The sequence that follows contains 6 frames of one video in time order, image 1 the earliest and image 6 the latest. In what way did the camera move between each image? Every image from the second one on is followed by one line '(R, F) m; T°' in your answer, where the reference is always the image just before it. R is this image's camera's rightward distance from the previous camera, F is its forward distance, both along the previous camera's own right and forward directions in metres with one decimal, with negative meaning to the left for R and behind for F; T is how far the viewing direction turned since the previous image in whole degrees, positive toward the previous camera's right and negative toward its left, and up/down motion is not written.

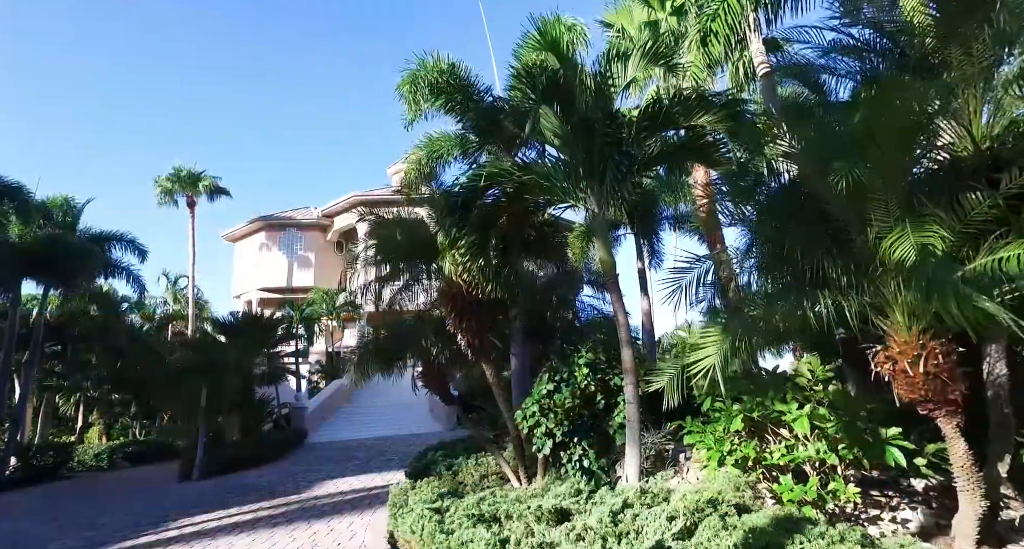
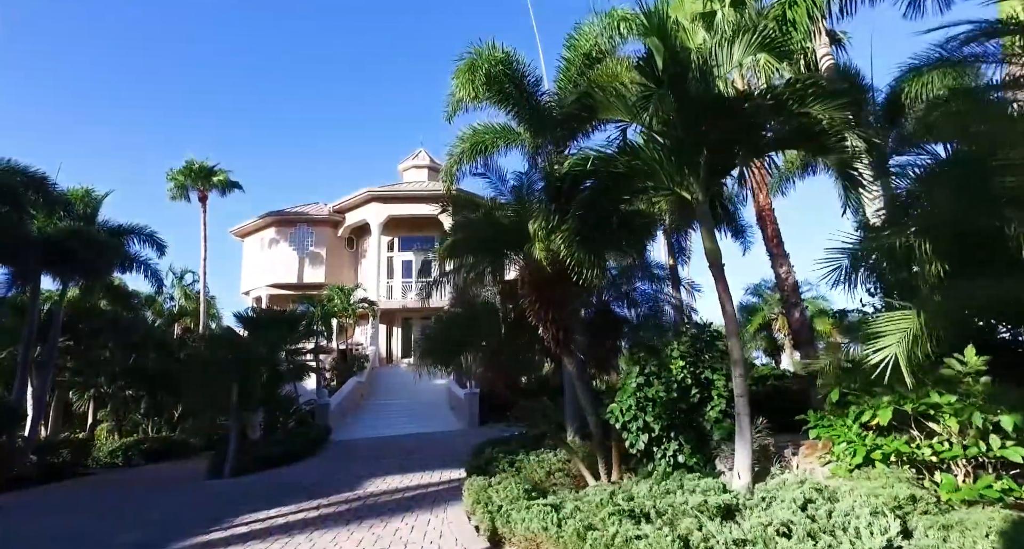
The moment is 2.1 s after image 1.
(-1.2, +0.2) m; +1°
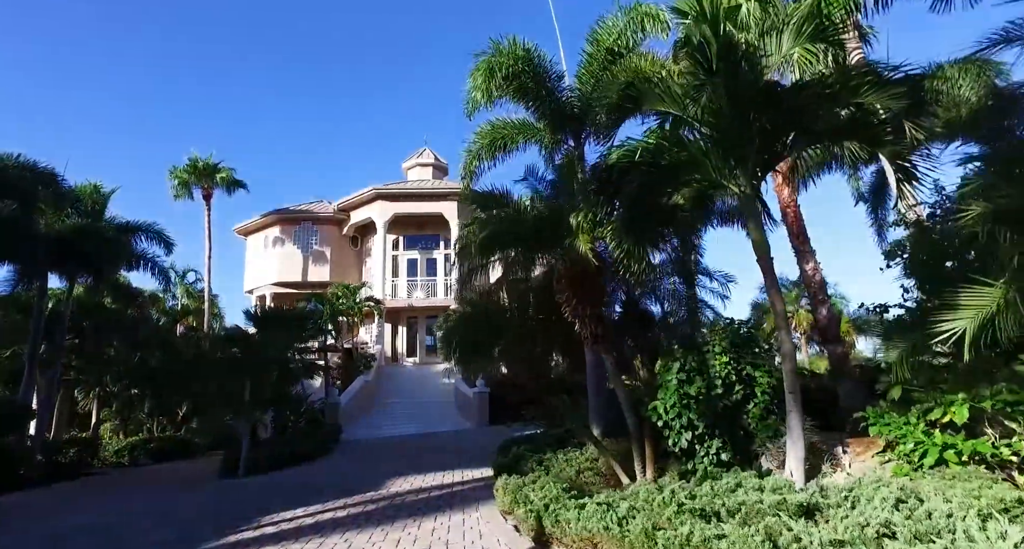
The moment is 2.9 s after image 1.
(-0.5, +0.1) m; 0°
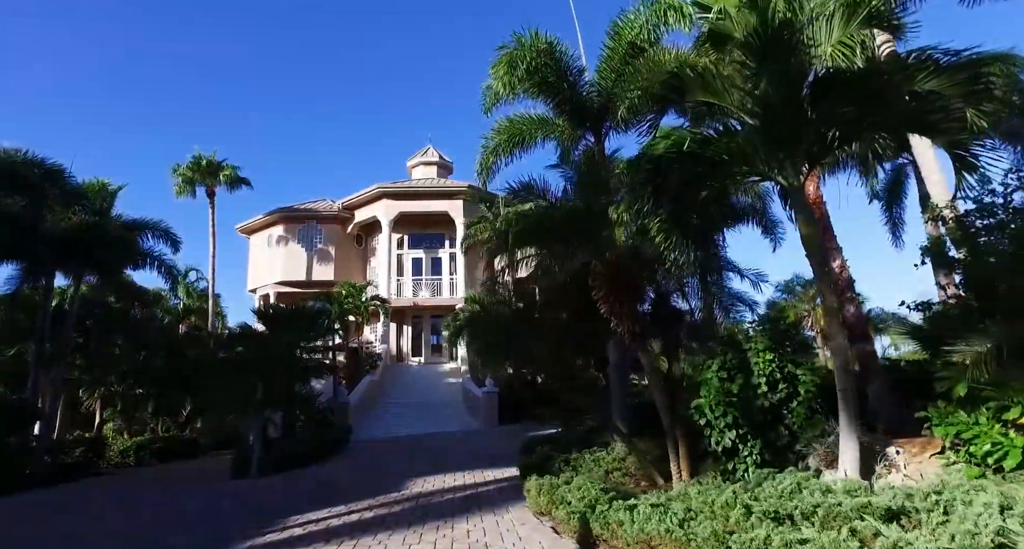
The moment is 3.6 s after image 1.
(-0.5, +0.2) m; 0°
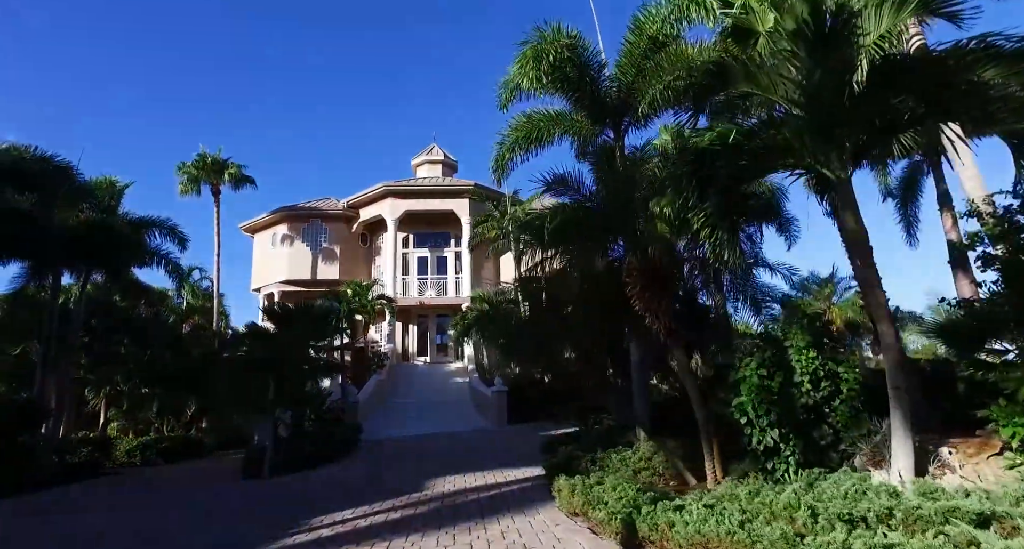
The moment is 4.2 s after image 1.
(-0.4, +0.2) m; 0°
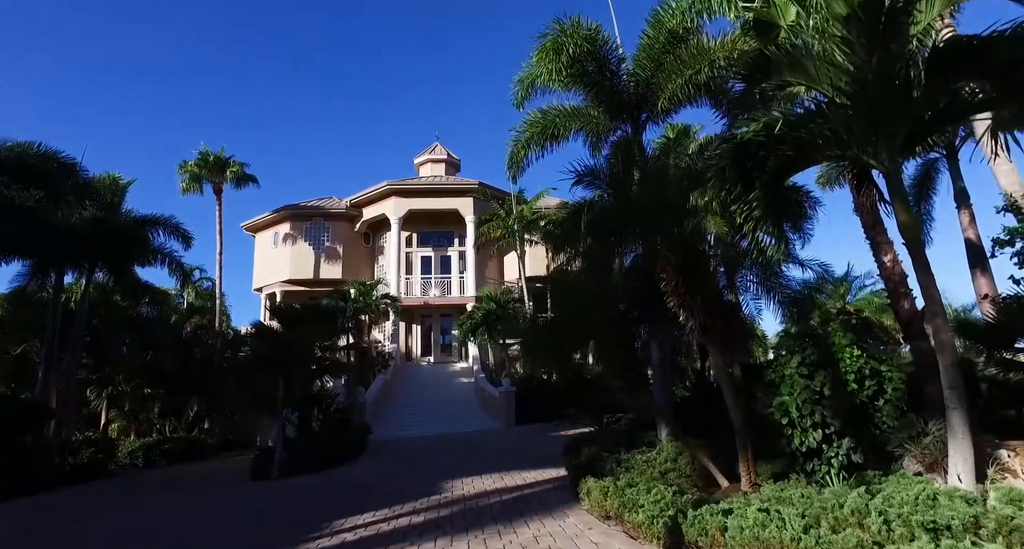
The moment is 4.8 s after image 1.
(-0.4, +0.2) m; 0°
